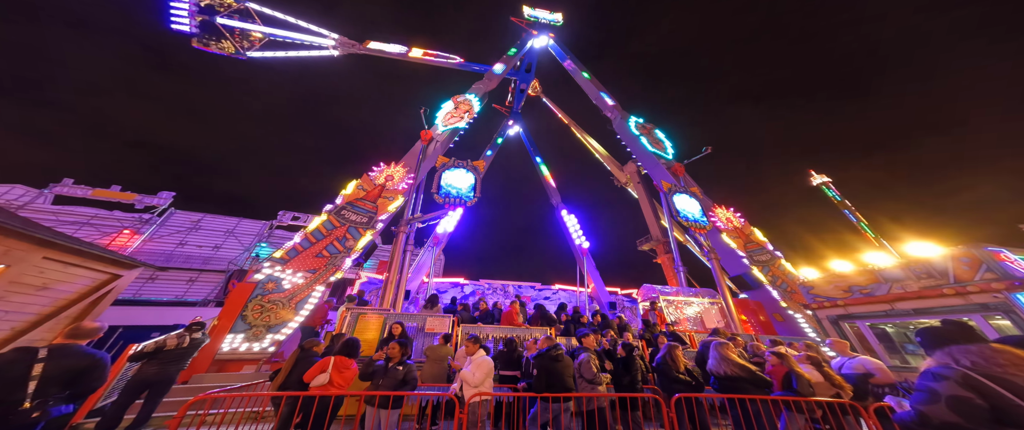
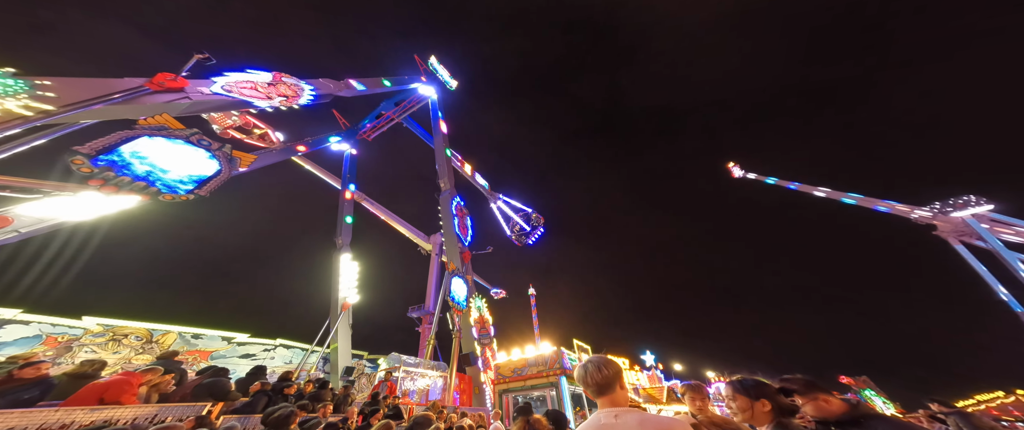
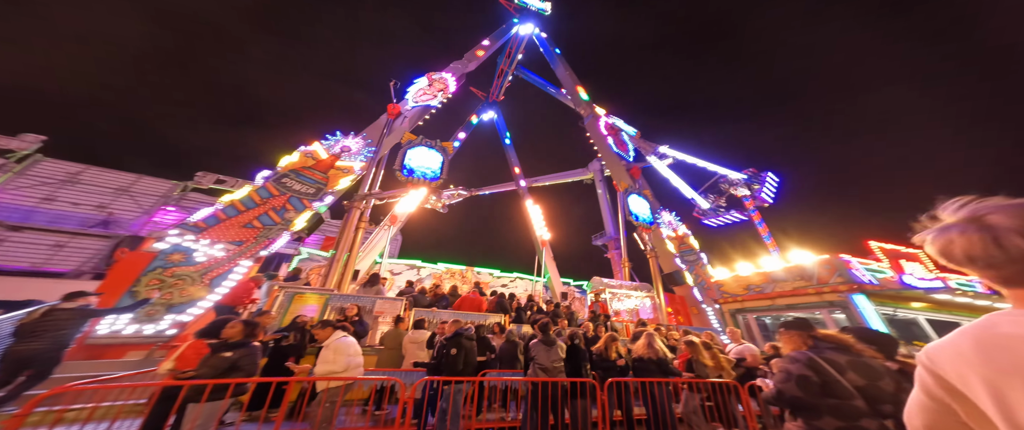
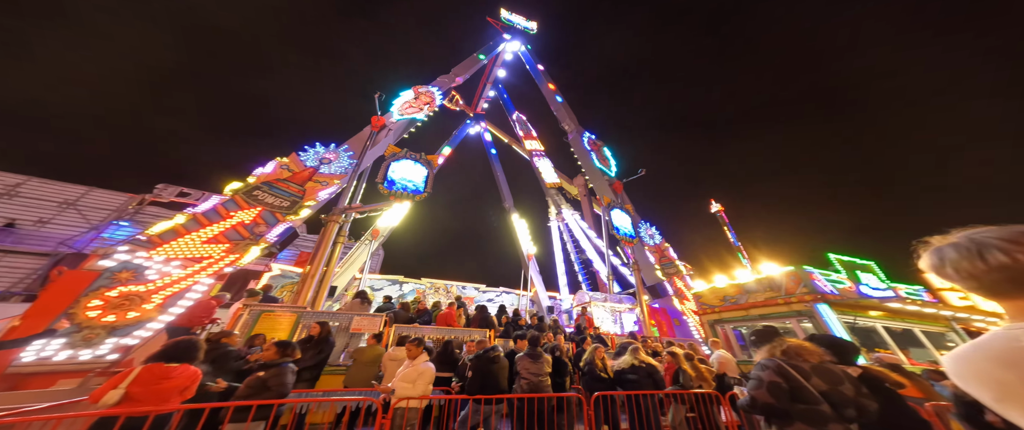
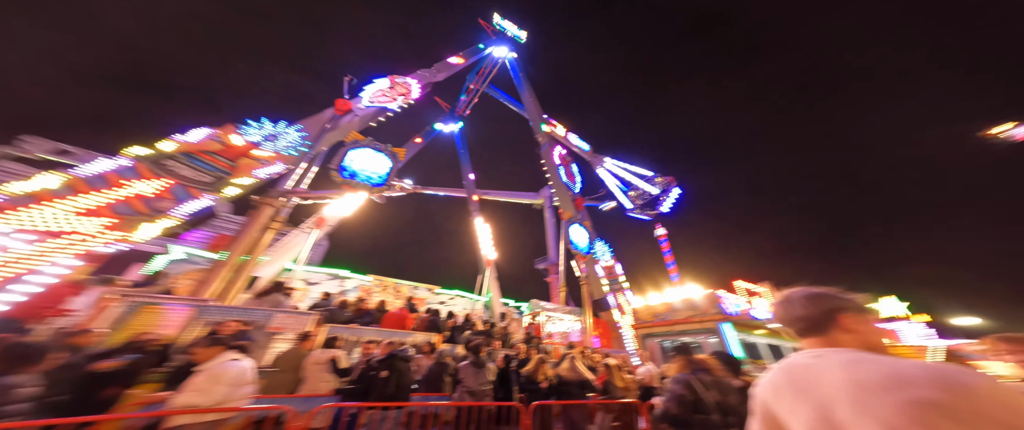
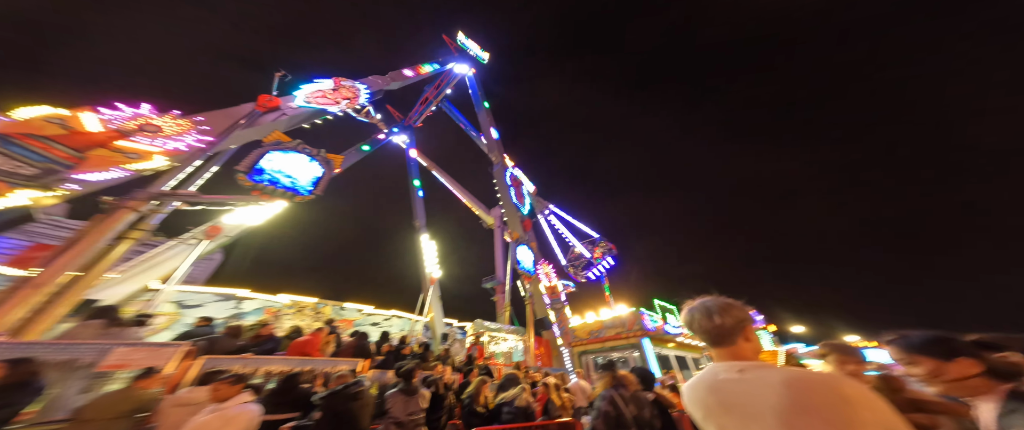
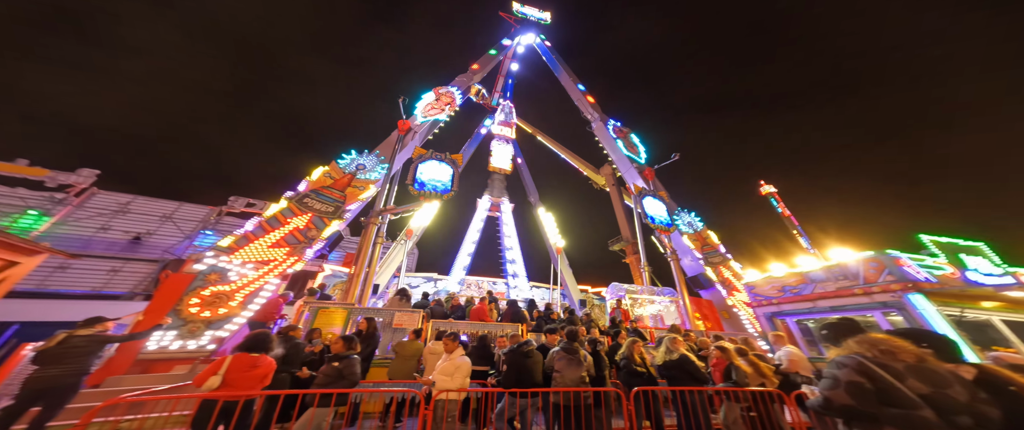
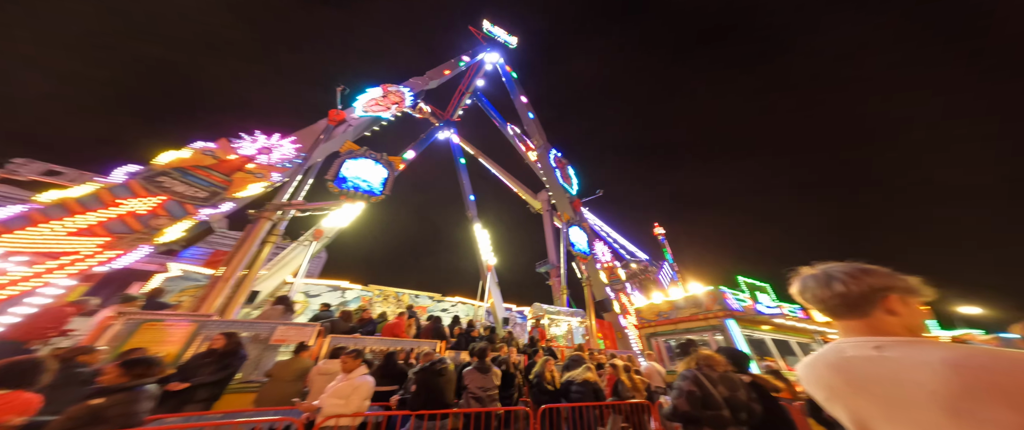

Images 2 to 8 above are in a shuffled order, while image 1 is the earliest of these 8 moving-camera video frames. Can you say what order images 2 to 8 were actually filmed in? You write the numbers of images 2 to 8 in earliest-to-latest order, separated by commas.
7, 4, 8, 6, 2, 5, 3
